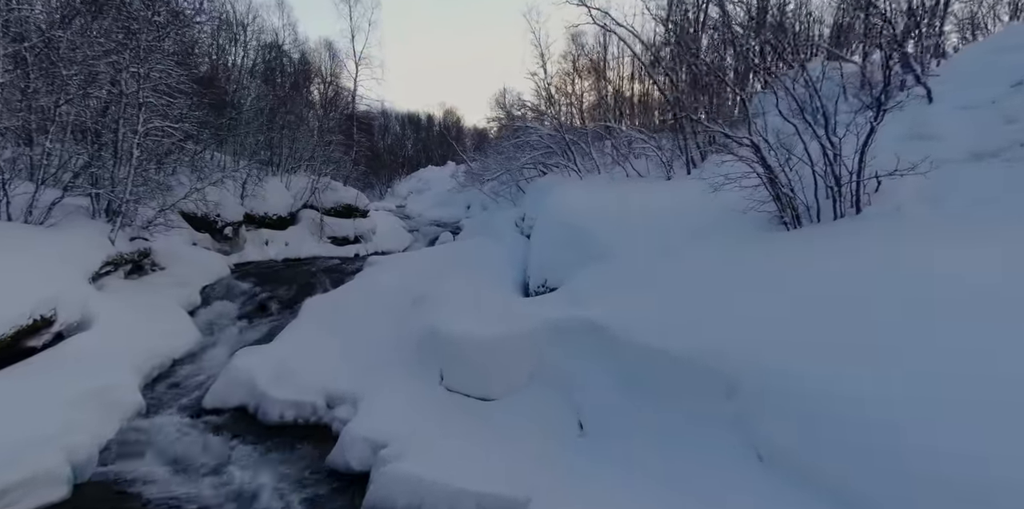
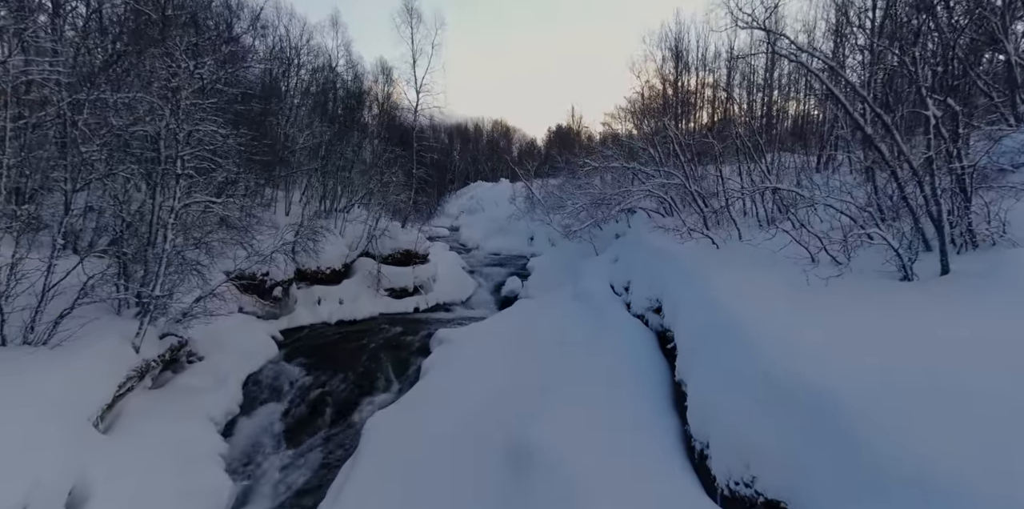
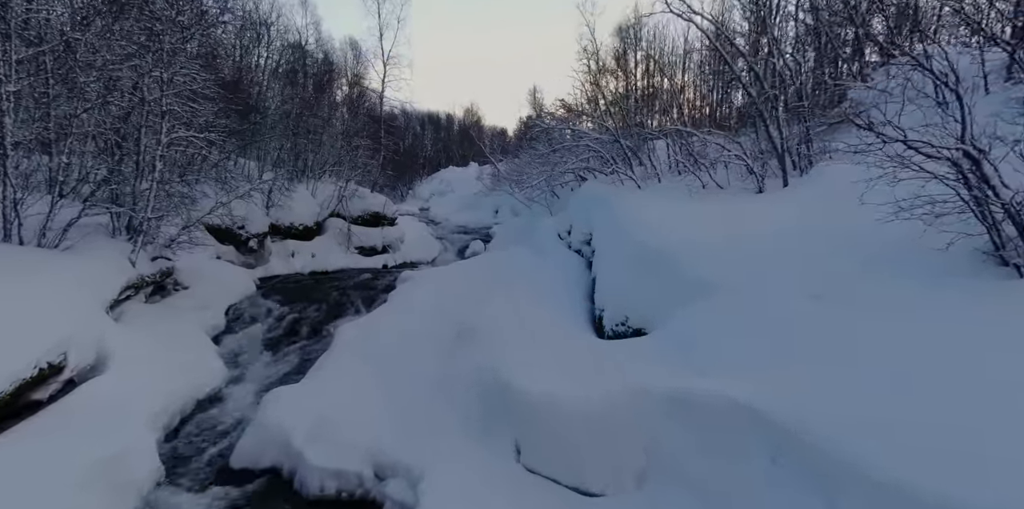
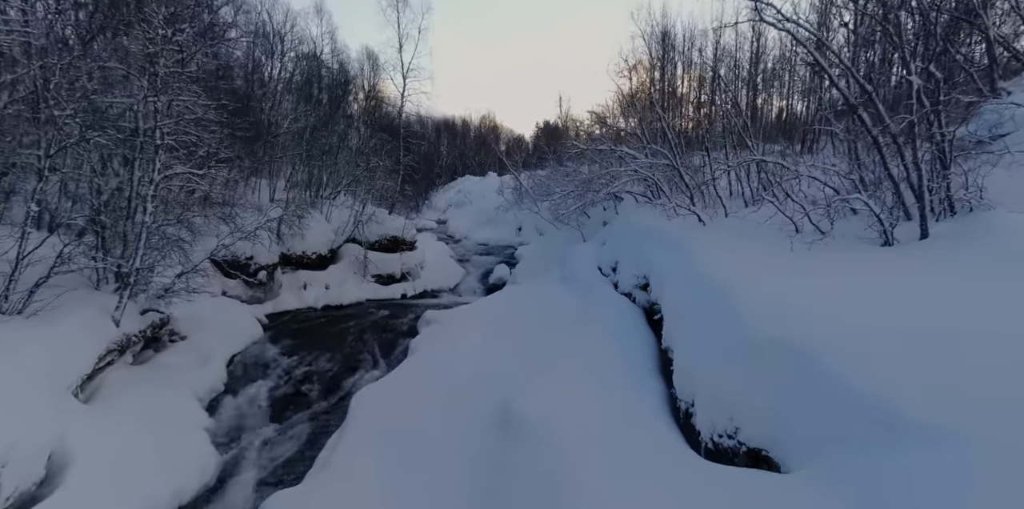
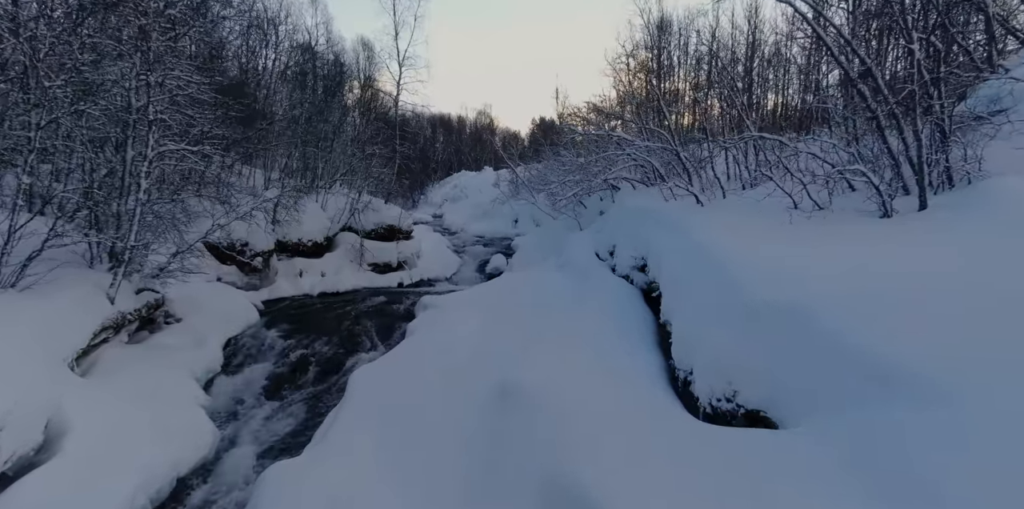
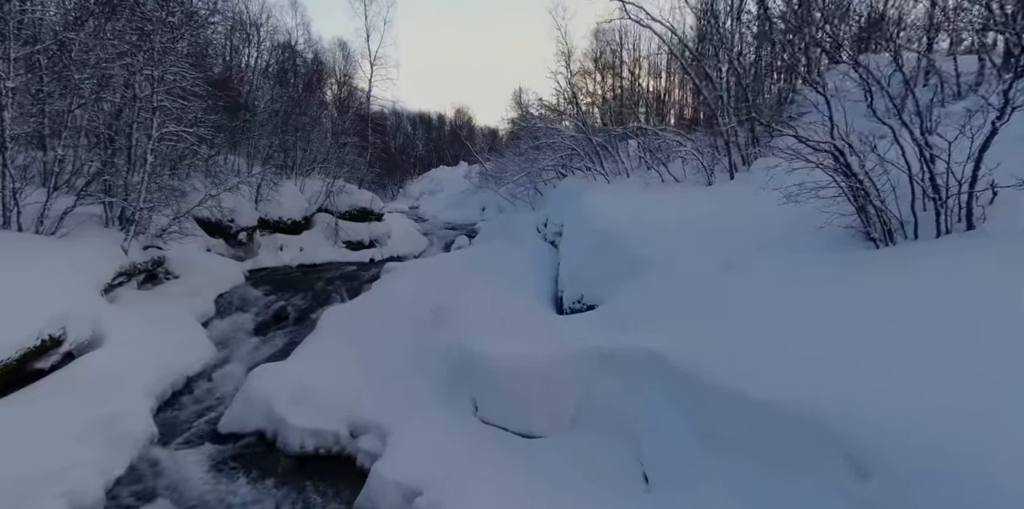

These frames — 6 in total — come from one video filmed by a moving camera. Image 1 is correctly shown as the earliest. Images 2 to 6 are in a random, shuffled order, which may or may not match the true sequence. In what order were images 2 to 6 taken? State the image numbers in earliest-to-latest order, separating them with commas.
6, 3, 5, 4, 2
